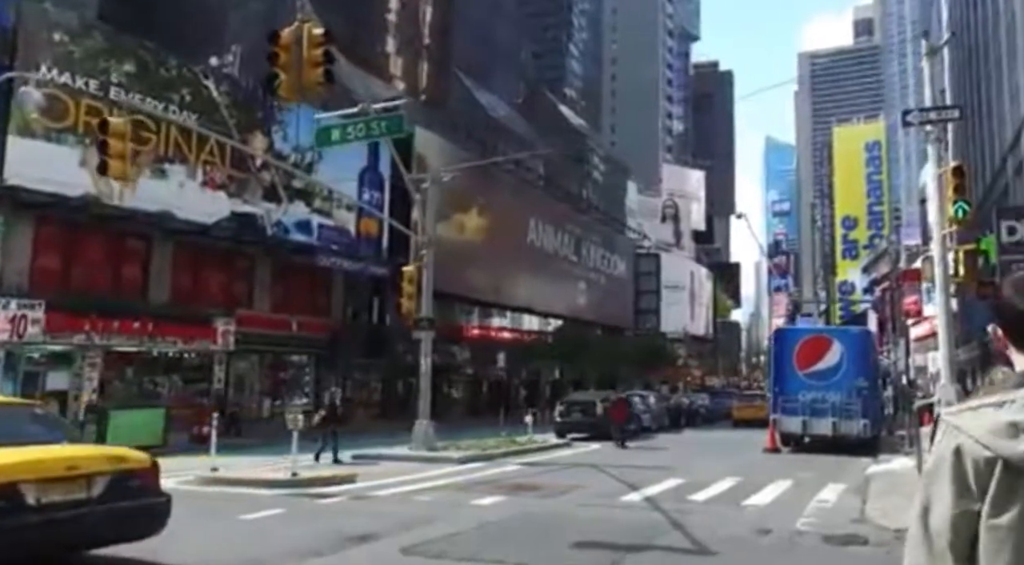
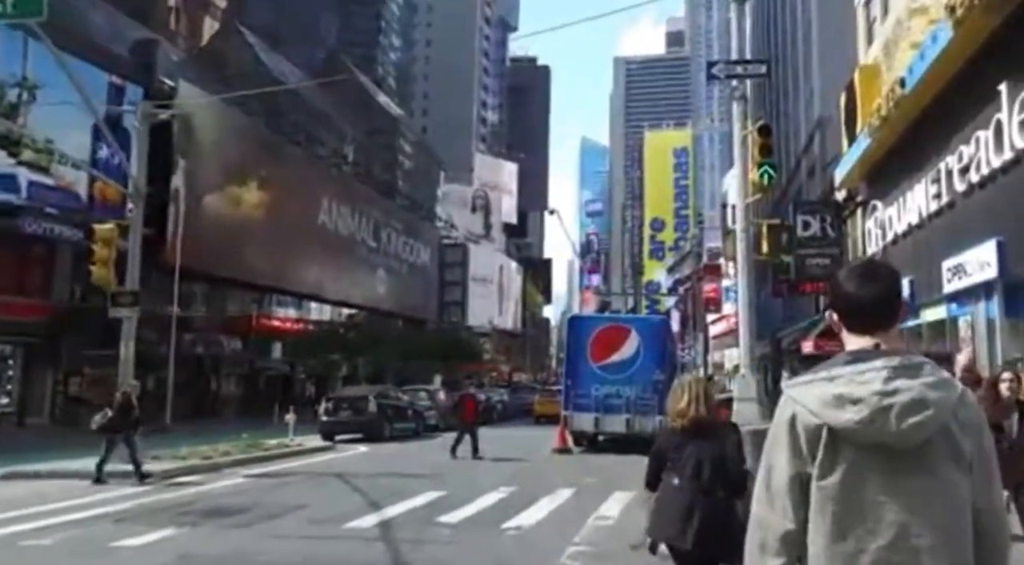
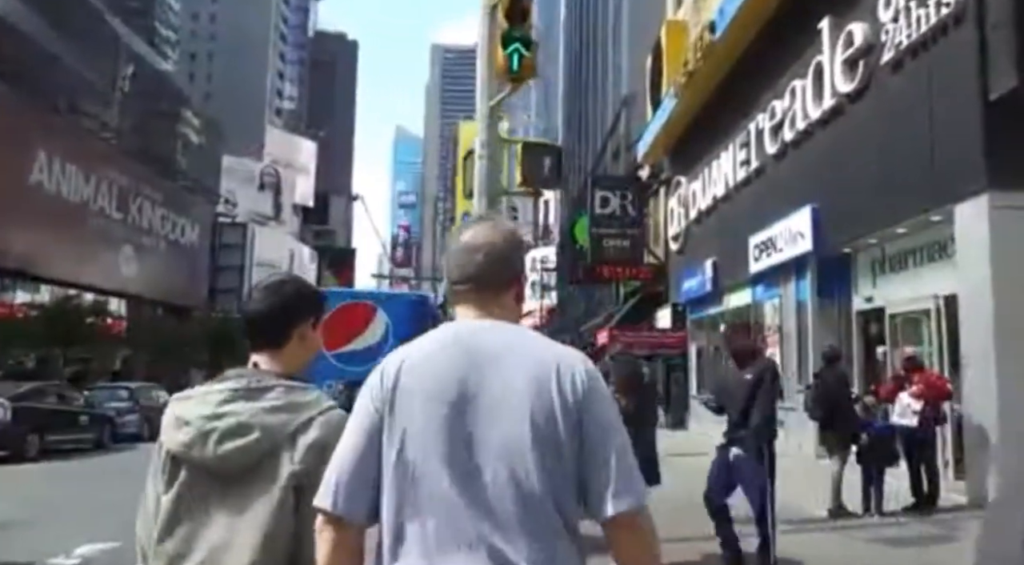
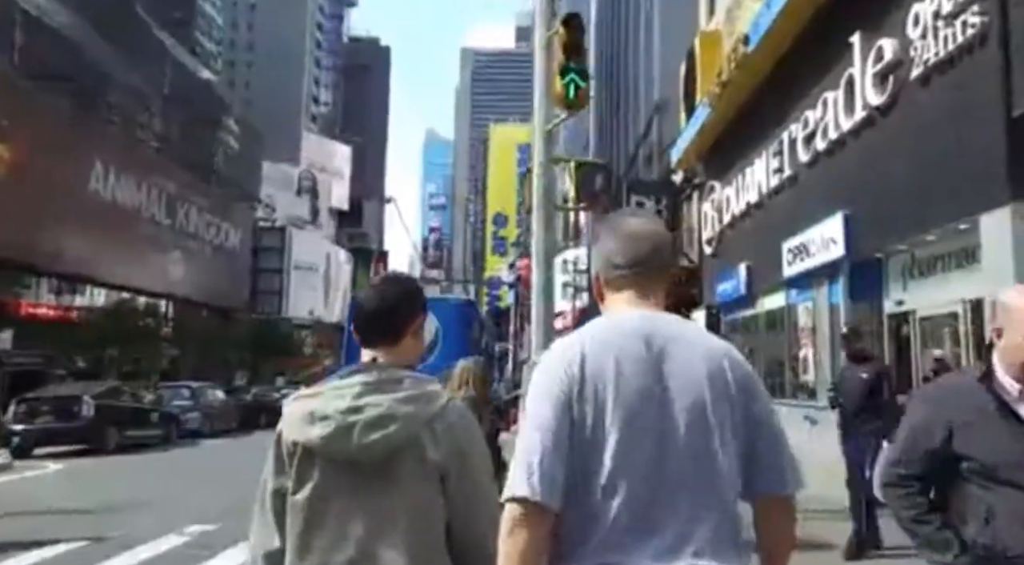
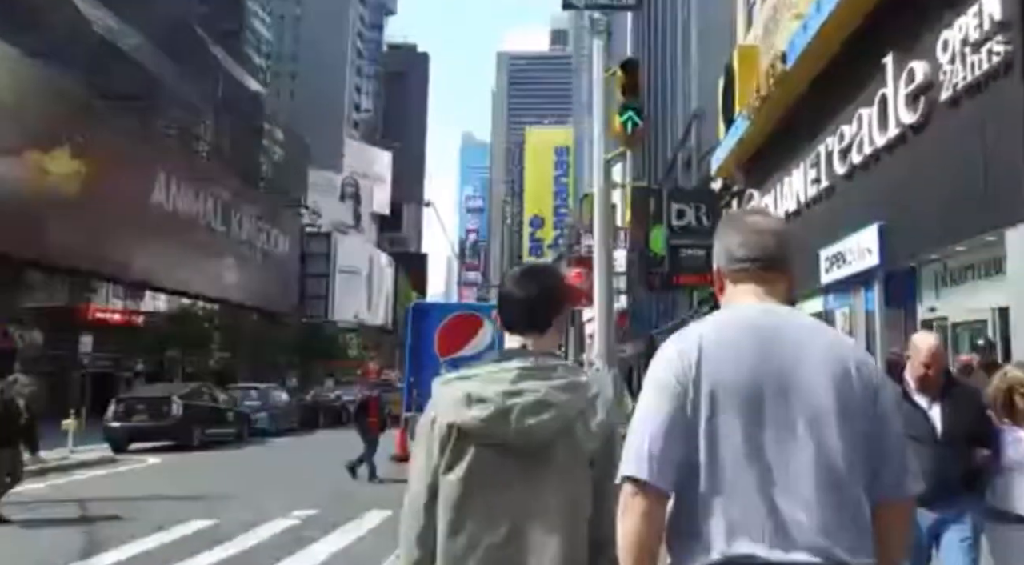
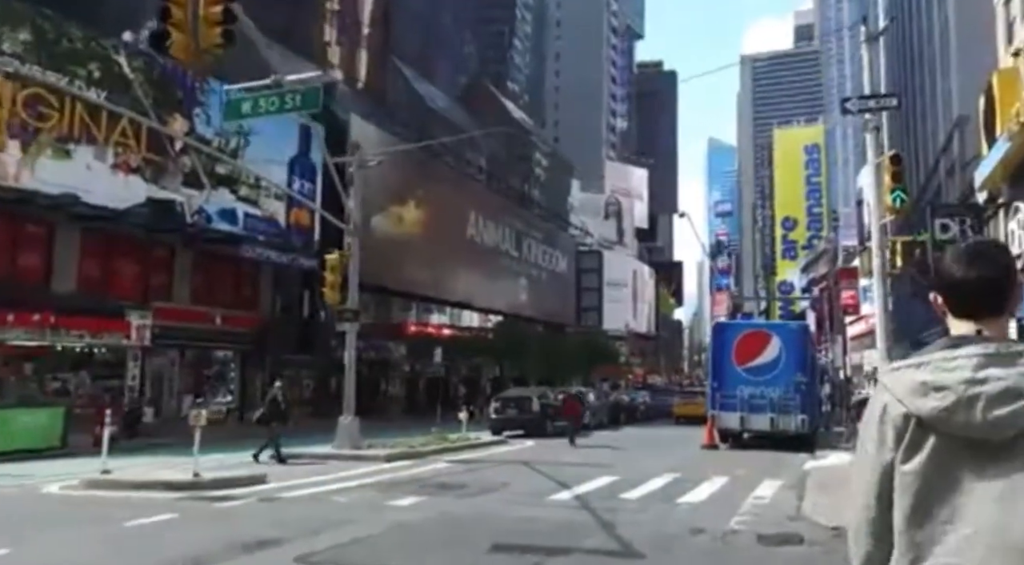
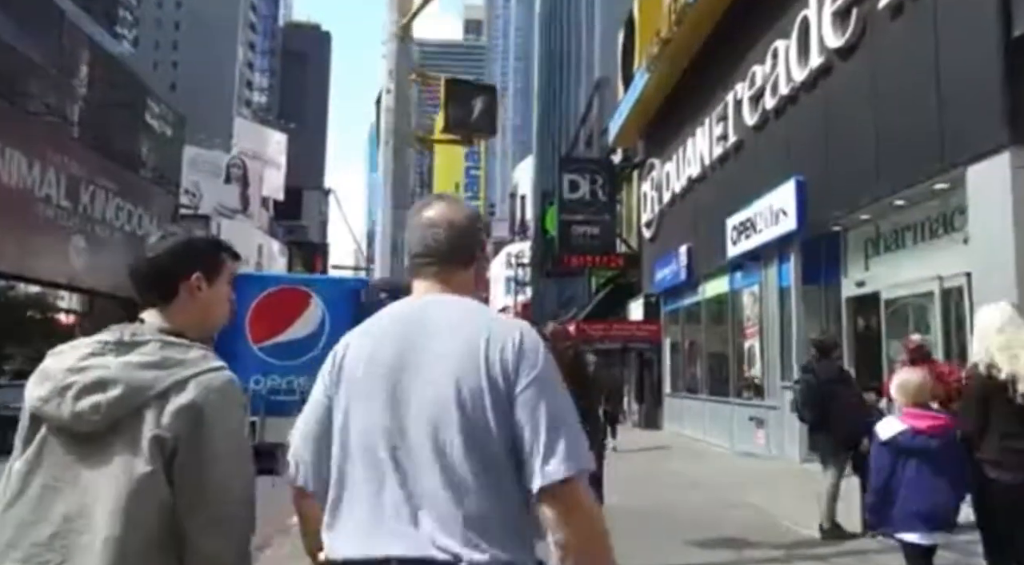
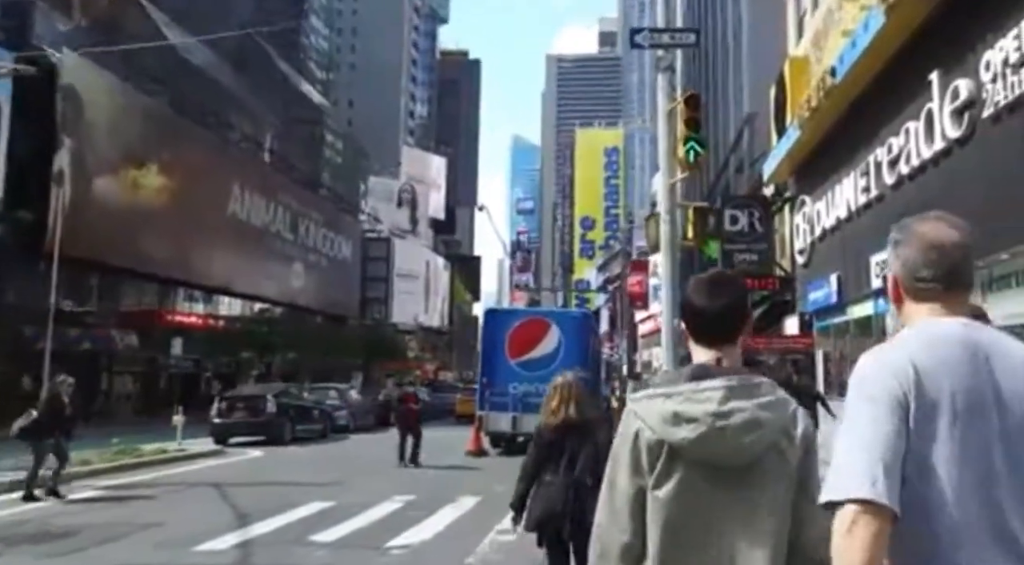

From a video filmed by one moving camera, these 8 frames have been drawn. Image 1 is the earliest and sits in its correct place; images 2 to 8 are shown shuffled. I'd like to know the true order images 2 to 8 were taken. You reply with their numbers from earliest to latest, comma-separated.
6, 2, 8, 5, 4, 3, 7
